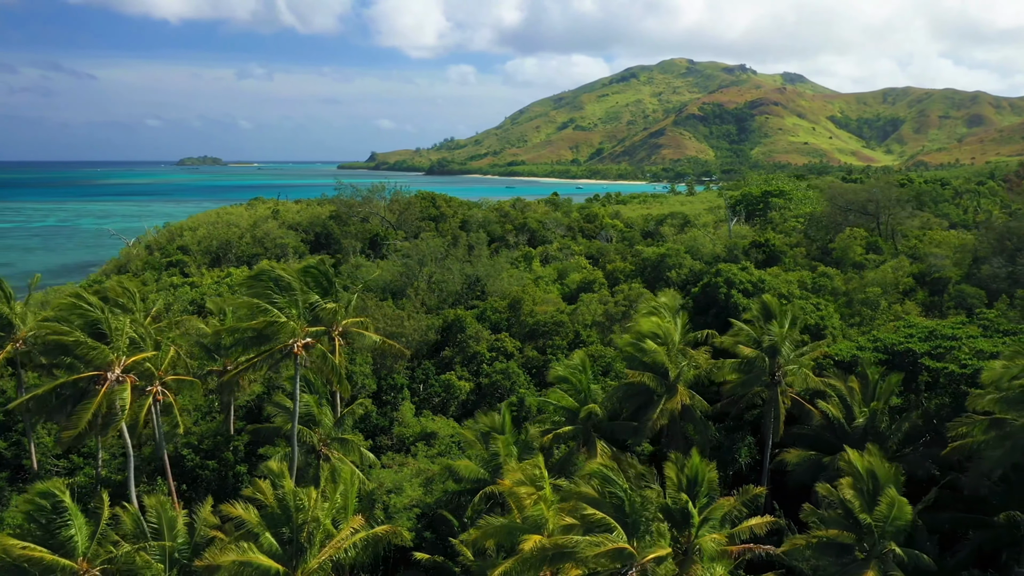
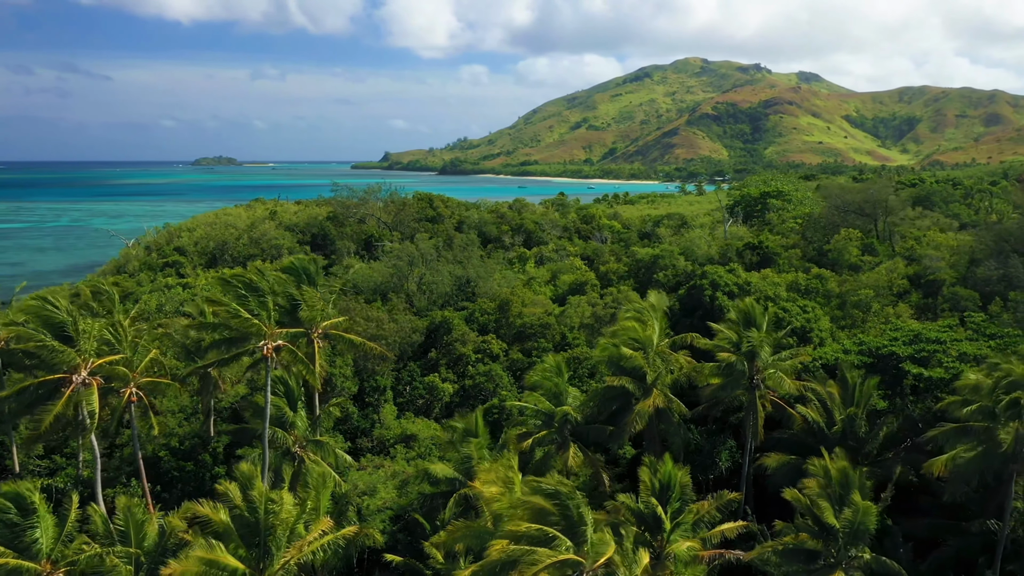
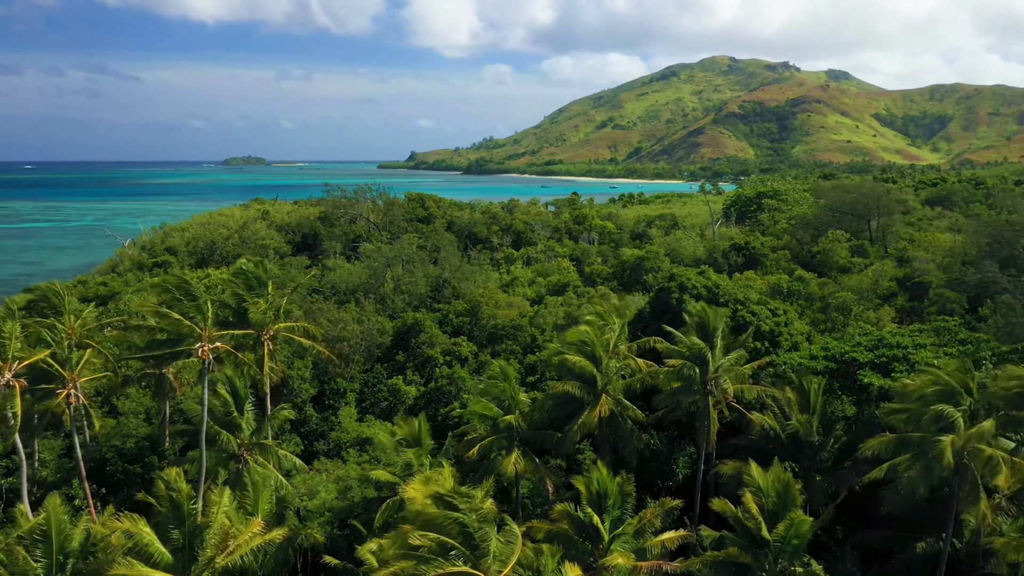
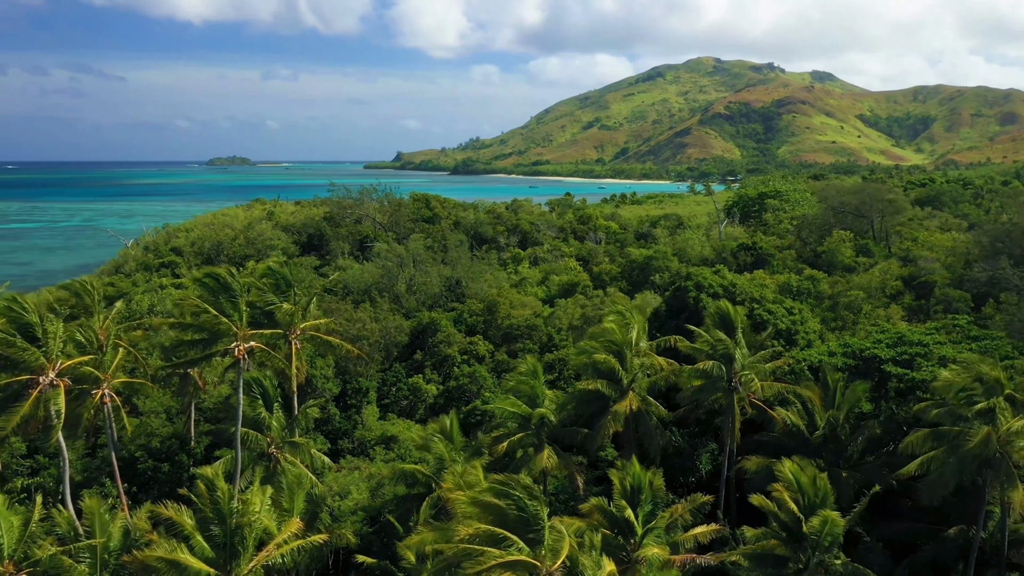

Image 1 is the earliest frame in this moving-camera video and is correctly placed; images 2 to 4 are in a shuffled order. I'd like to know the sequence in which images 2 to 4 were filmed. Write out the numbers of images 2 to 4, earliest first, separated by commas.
2, 4, 3
